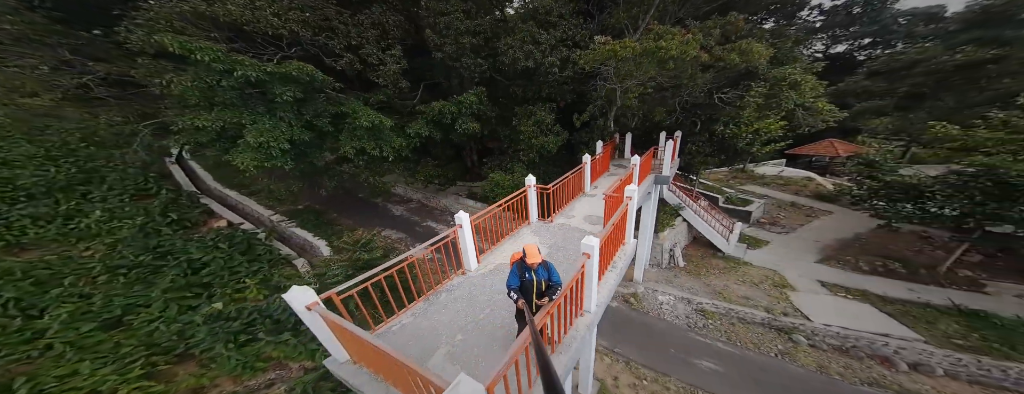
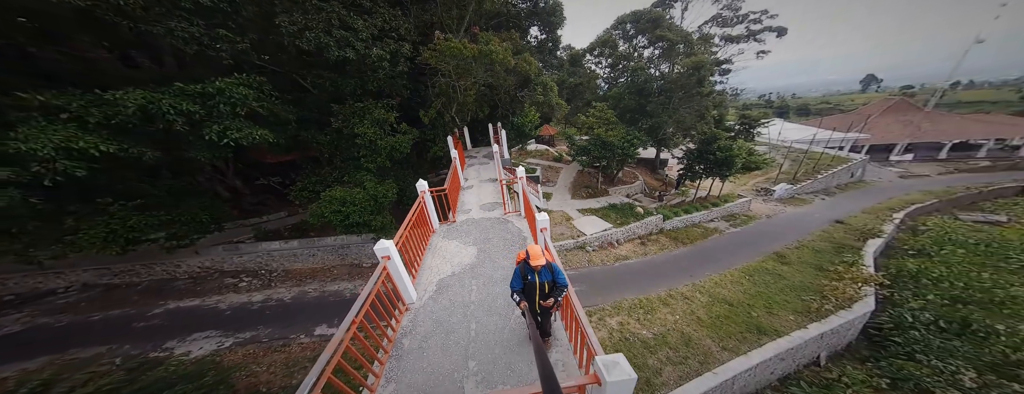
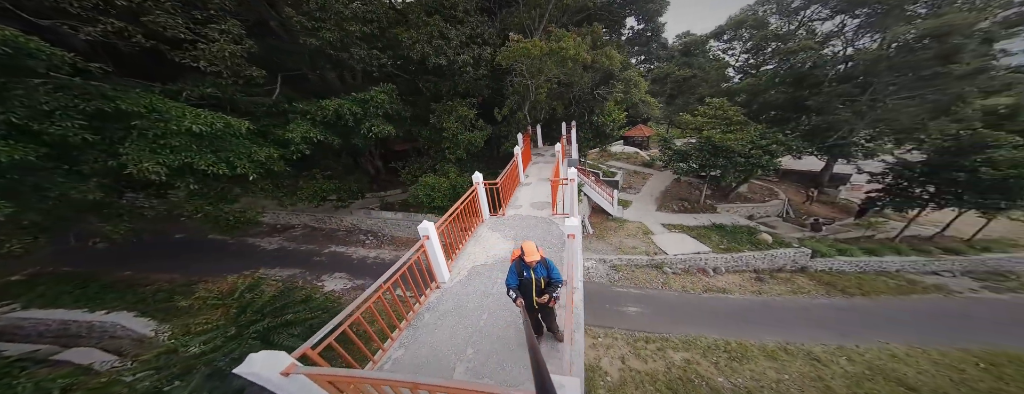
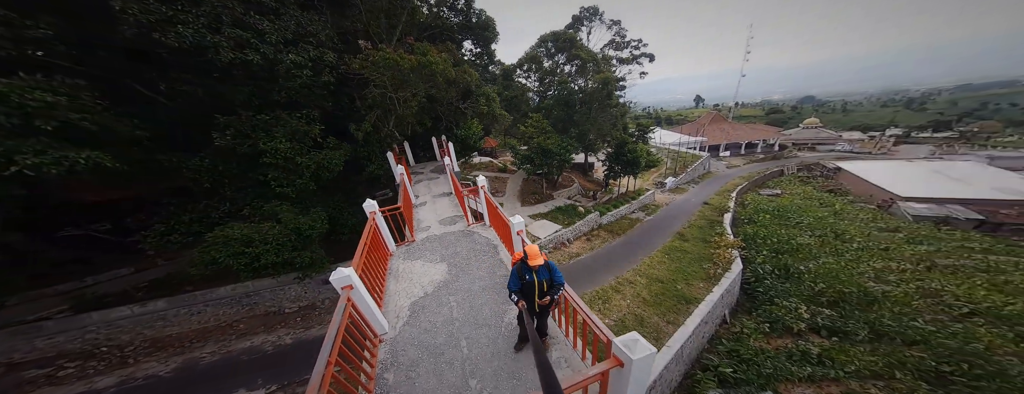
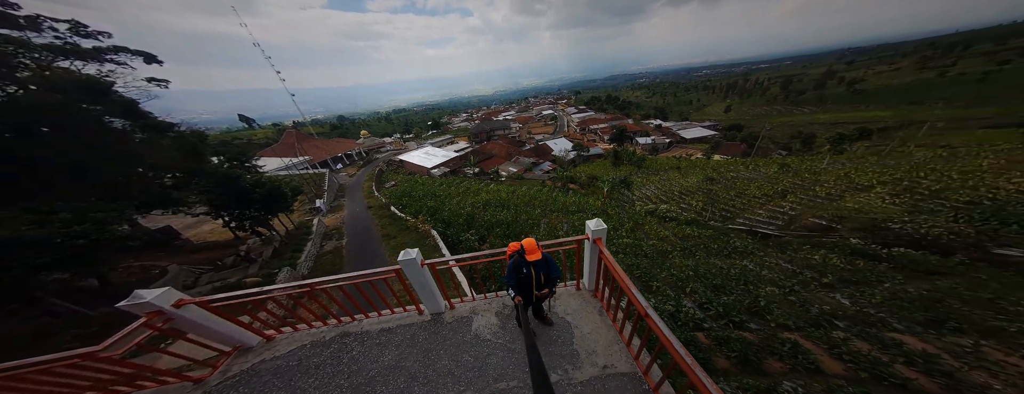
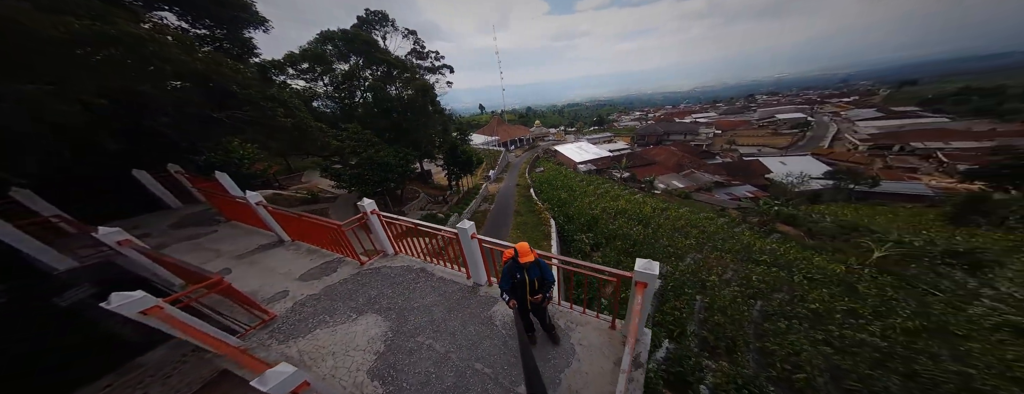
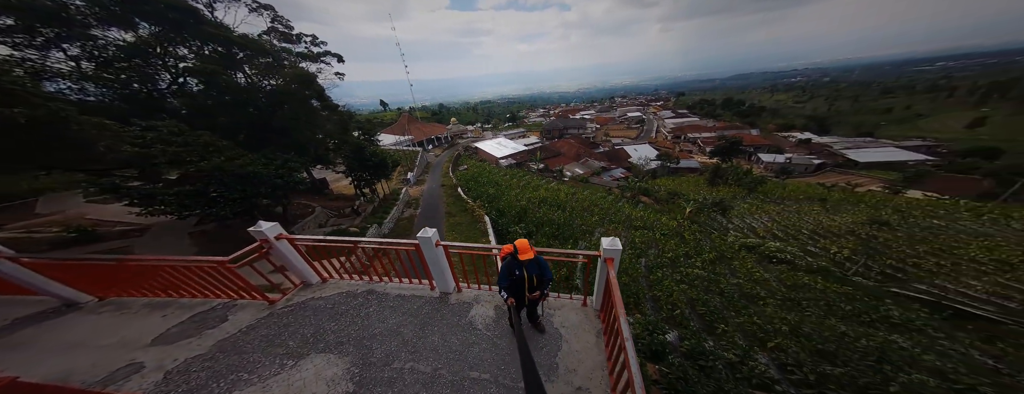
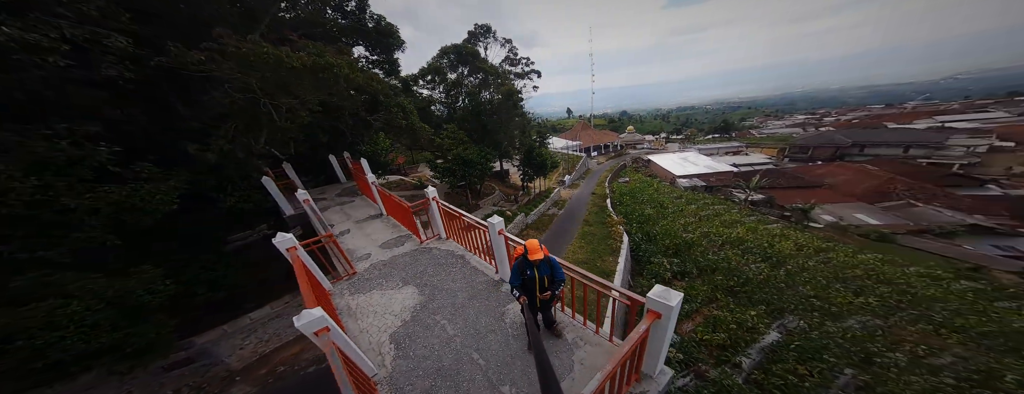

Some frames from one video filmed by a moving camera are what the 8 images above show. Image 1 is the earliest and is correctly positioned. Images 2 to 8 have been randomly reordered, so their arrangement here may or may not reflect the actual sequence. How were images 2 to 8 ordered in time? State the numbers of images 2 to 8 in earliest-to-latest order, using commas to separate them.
3, 2, 4, 8, 6, 7, 5
